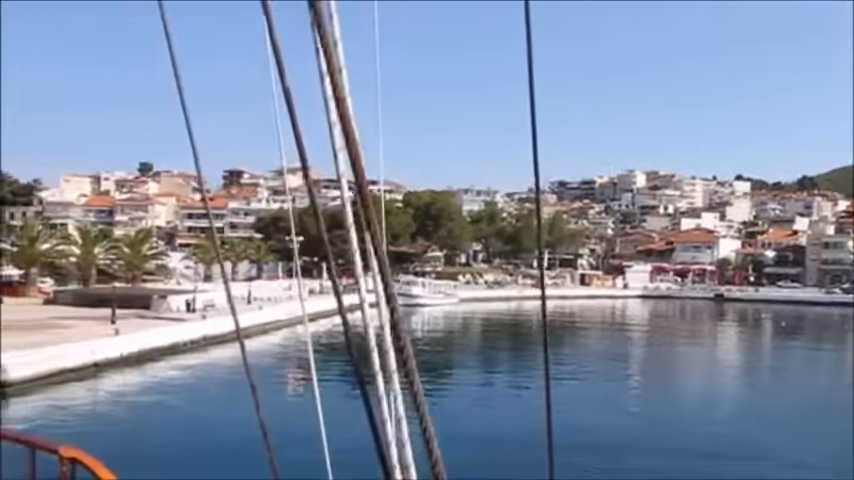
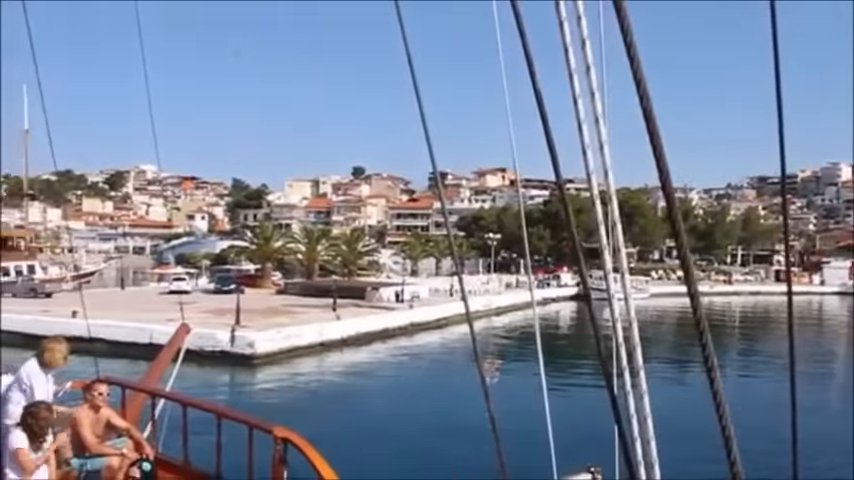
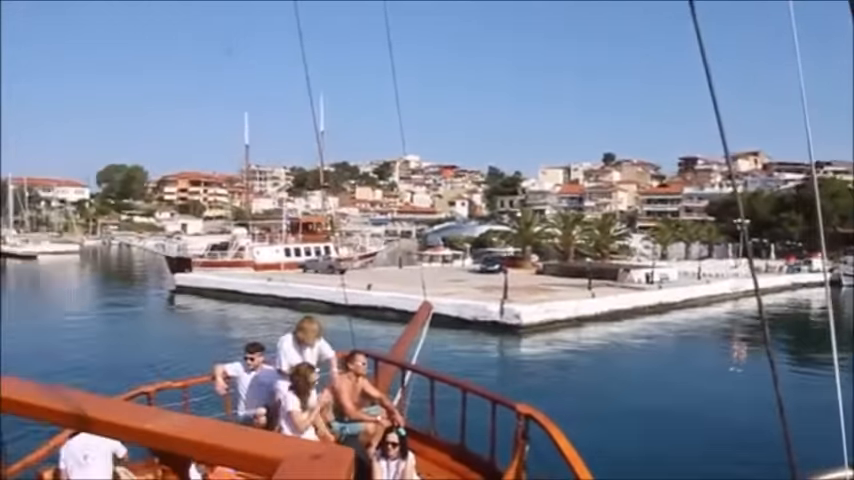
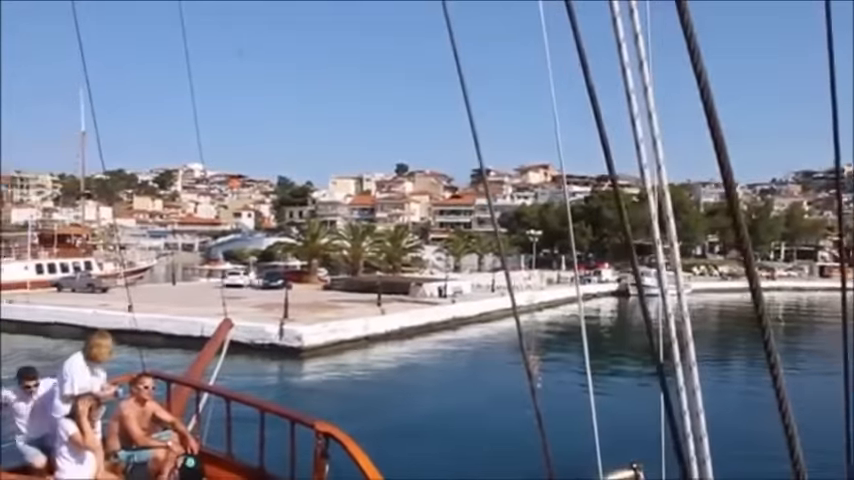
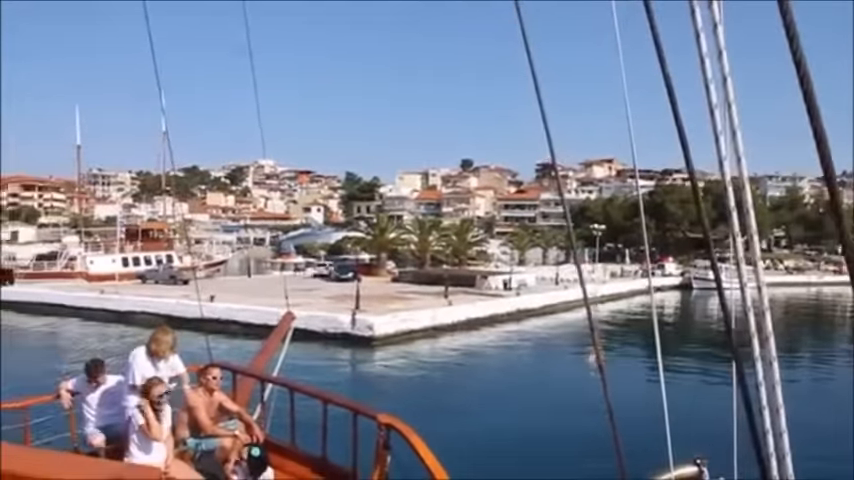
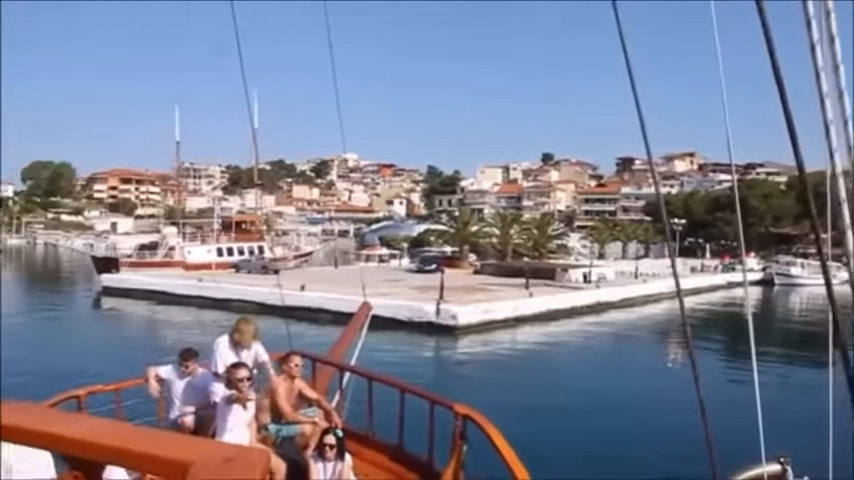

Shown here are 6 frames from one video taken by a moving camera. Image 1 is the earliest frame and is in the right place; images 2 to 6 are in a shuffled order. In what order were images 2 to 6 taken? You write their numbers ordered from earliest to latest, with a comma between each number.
2, 4, 5, 6, 3
